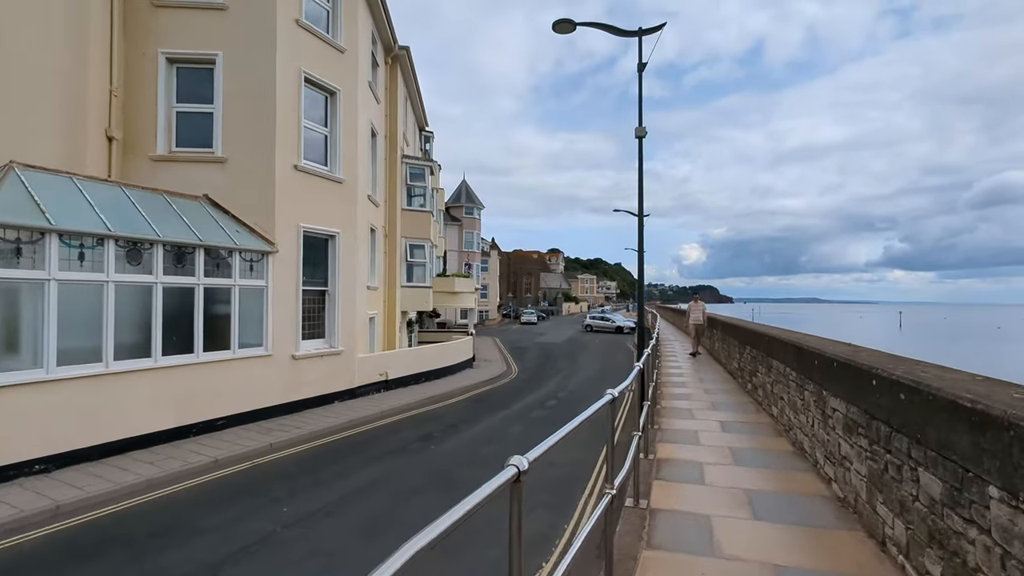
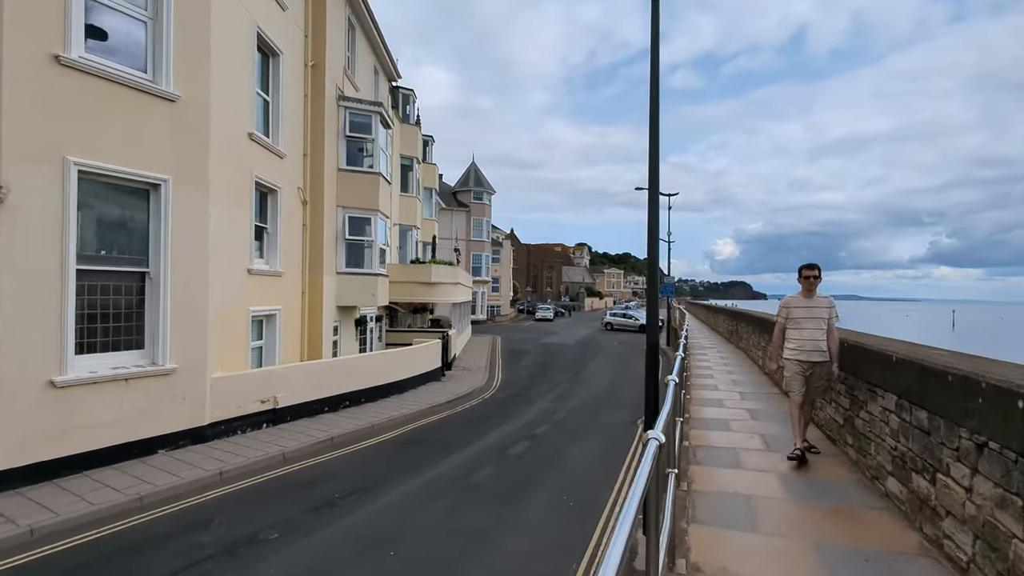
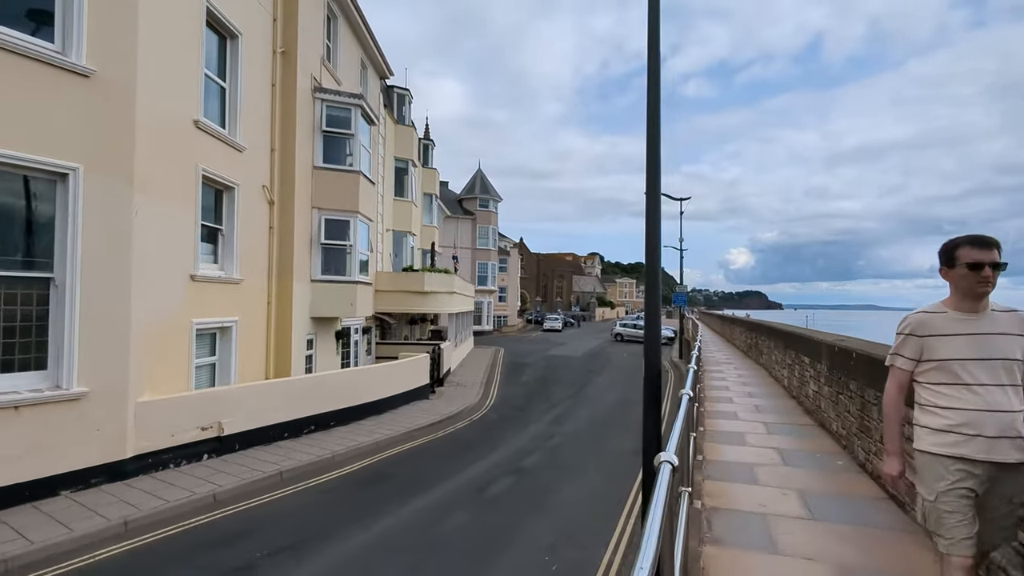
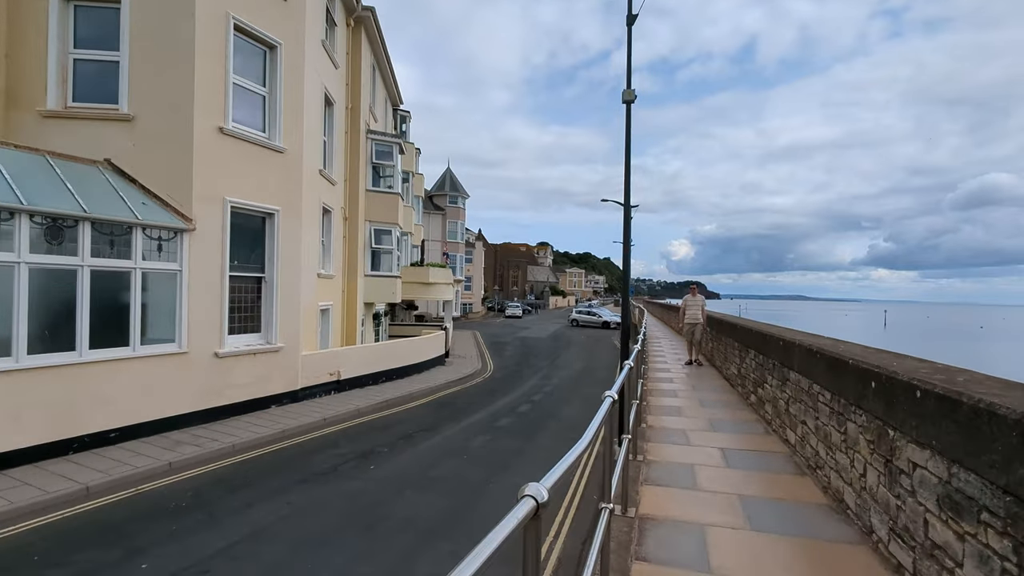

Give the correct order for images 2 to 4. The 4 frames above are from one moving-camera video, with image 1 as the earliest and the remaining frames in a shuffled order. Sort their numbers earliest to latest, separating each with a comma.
4, 2, 3
